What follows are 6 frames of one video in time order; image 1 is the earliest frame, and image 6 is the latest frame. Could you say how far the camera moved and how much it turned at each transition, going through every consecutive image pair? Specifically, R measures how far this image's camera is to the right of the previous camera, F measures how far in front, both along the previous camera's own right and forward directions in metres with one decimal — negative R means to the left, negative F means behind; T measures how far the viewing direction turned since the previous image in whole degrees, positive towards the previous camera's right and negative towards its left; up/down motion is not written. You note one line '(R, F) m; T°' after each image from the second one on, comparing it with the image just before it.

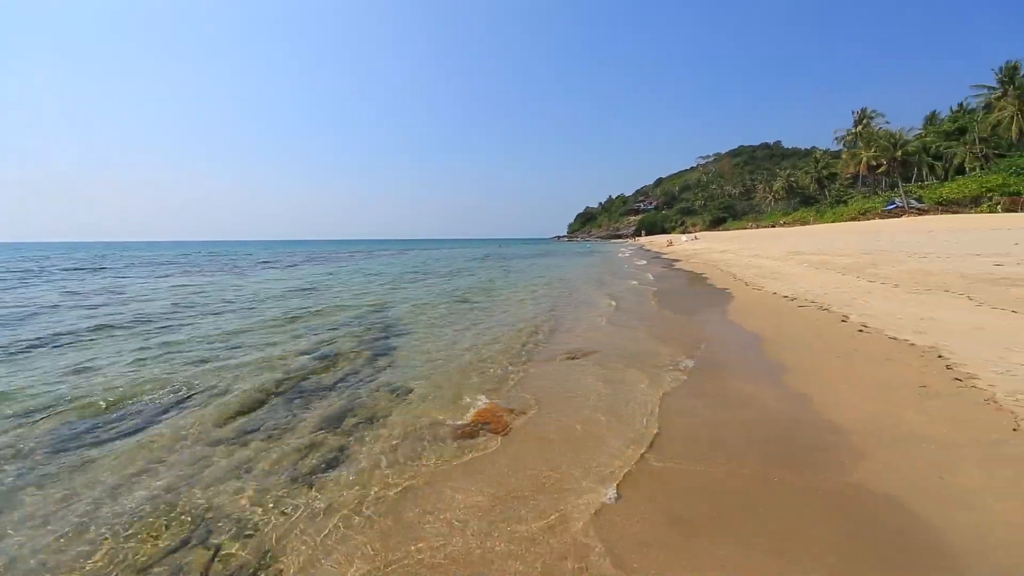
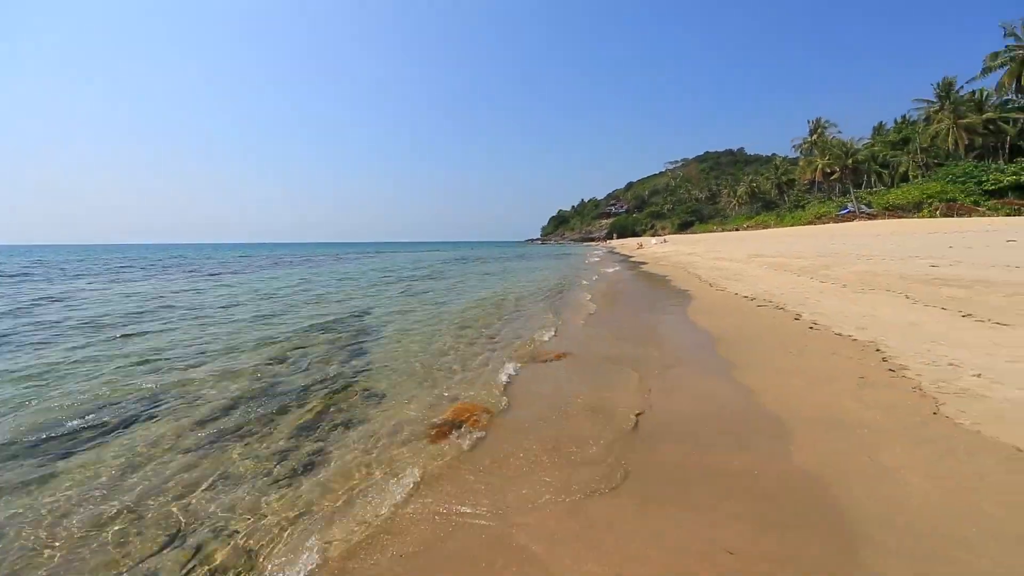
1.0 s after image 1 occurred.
(0.0, -0.5) m; +4°
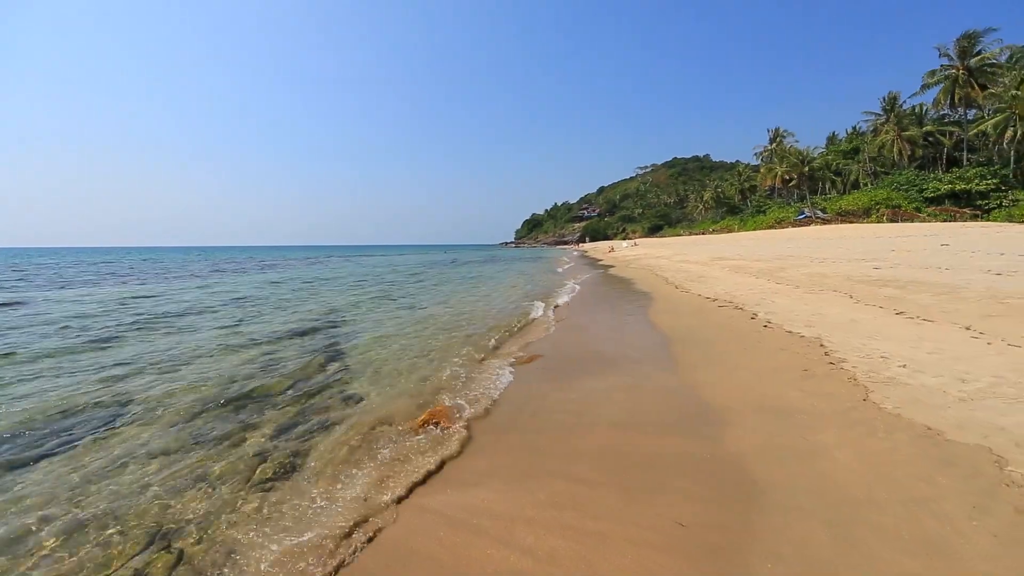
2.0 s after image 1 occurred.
(0.0, -0.7) m; +4°
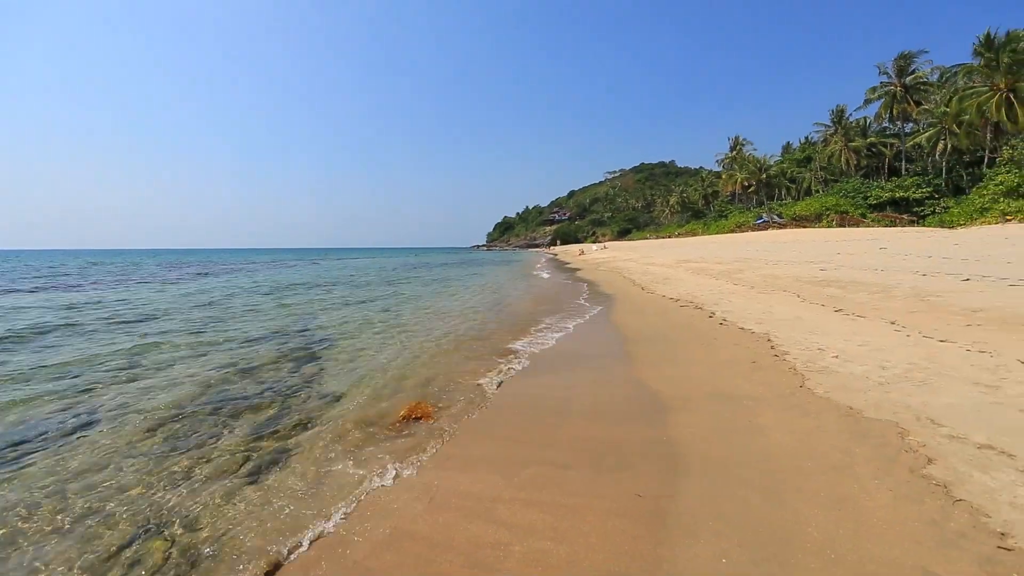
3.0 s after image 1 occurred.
(-0.1, -0.9) m; +4°
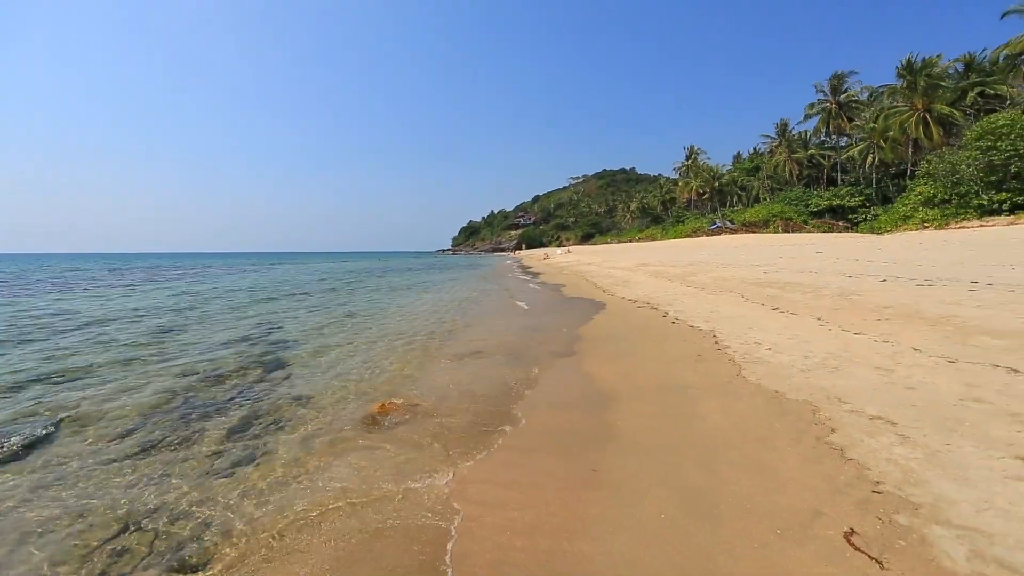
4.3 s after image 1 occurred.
(-0.1, -1.0) m; +5°
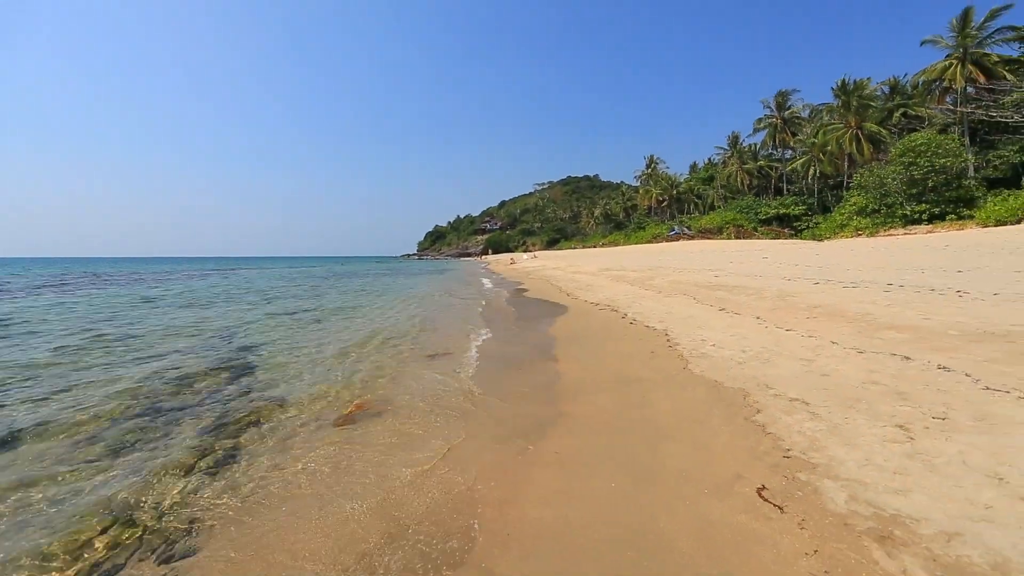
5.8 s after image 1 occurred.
(-0.1, -1.1) m; +5°
